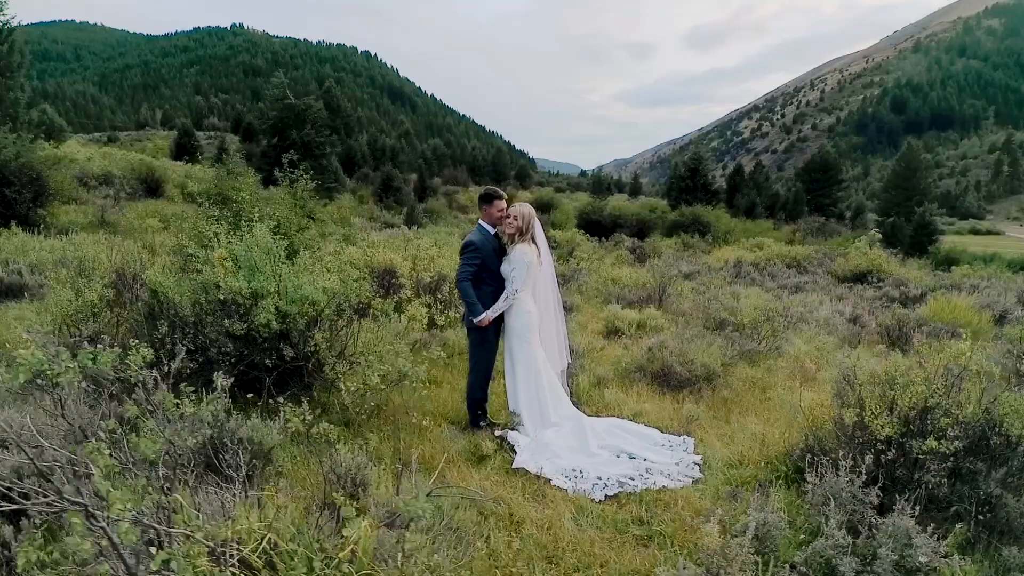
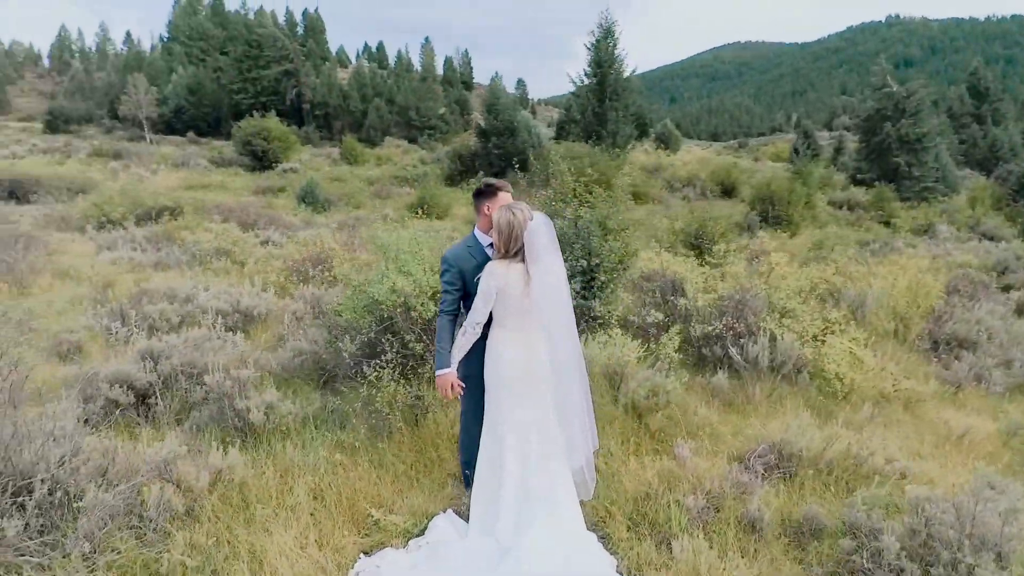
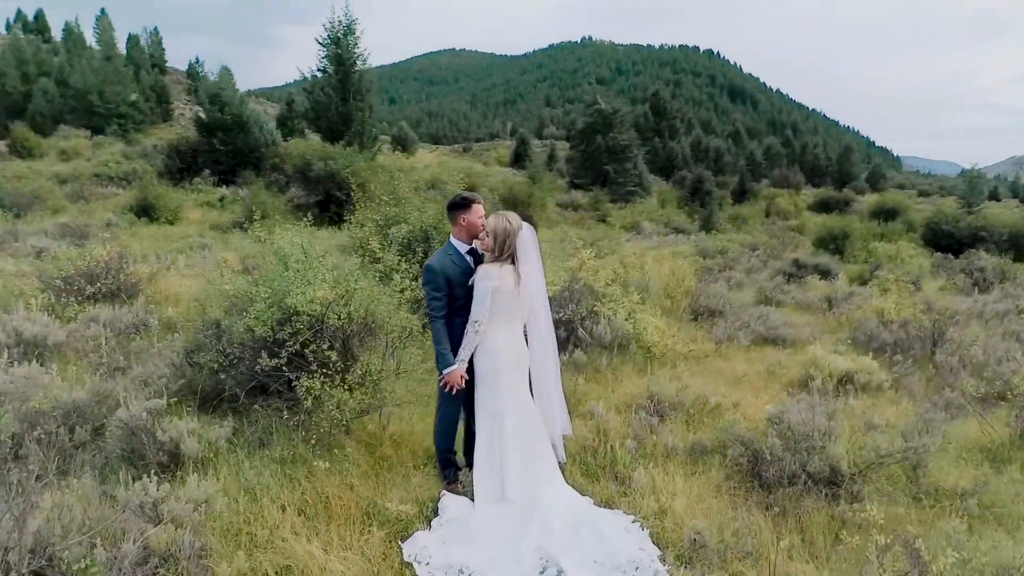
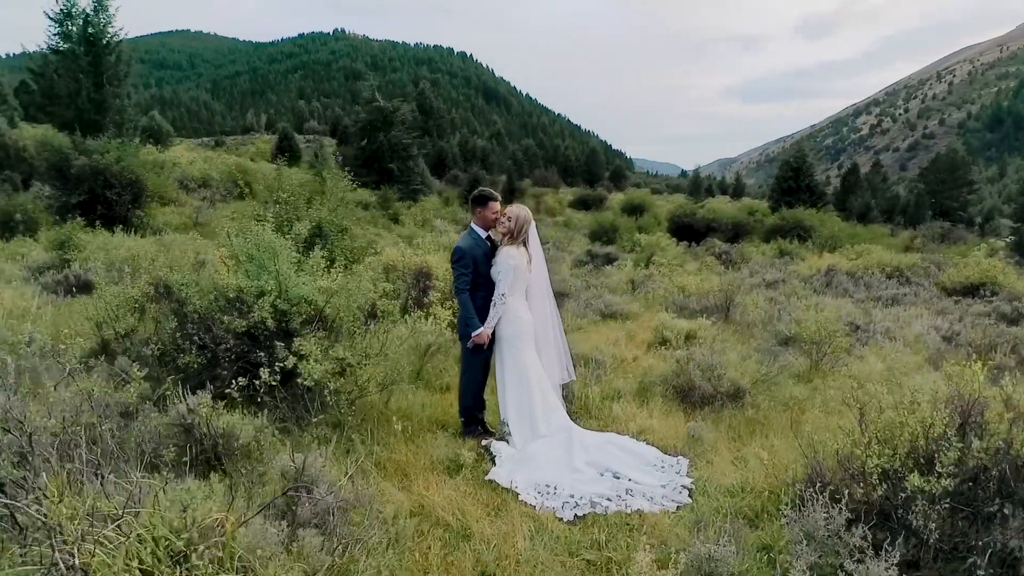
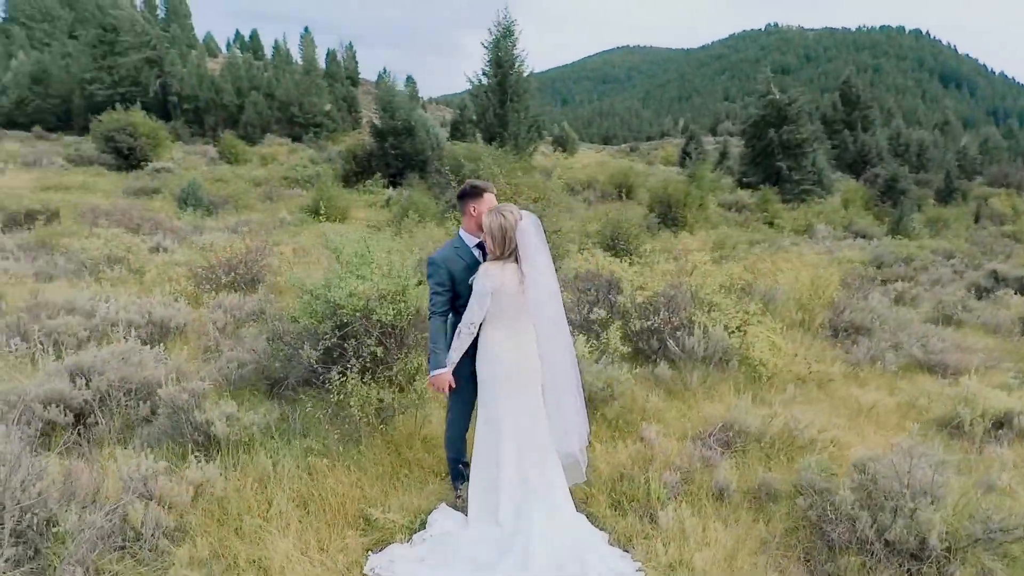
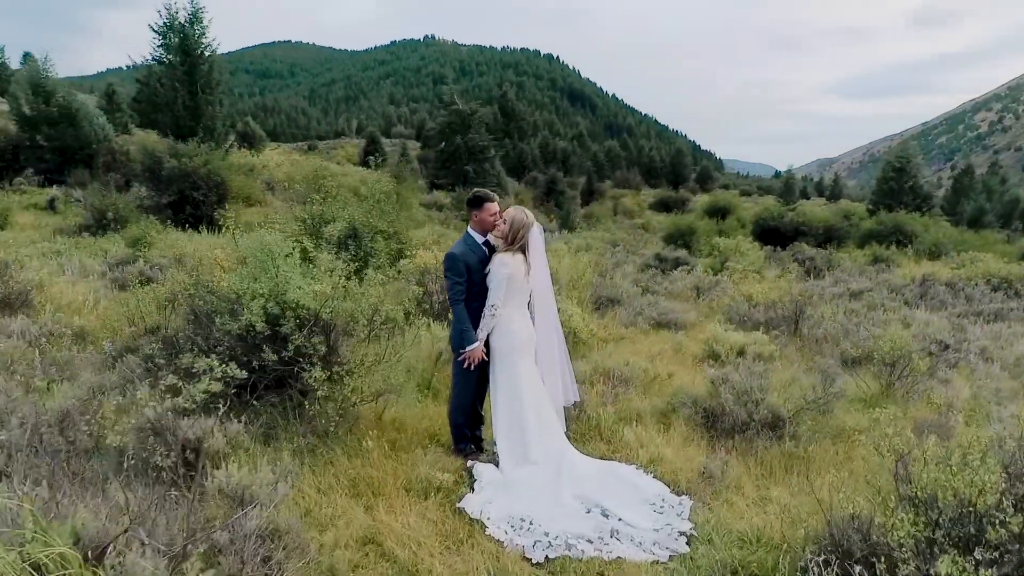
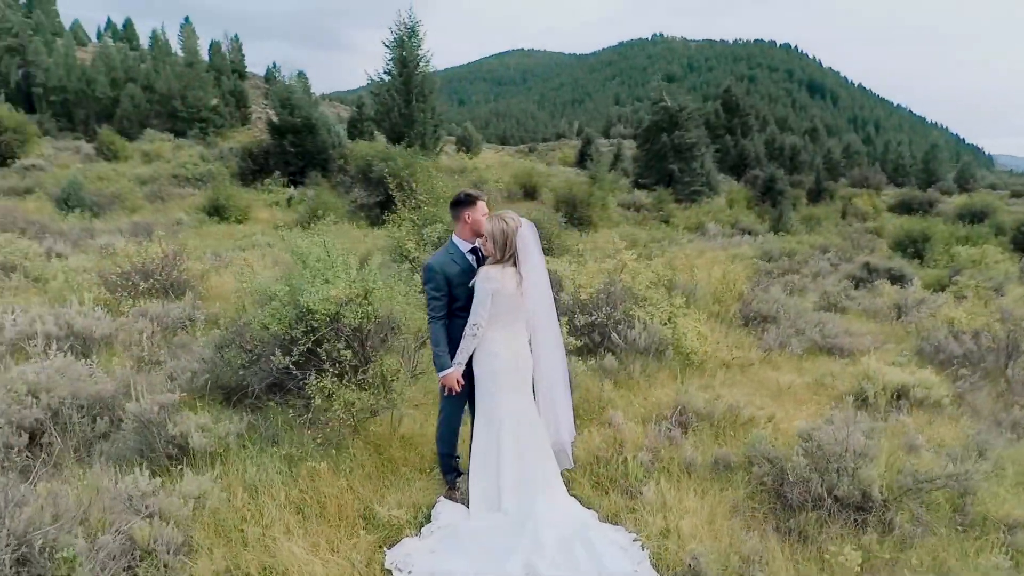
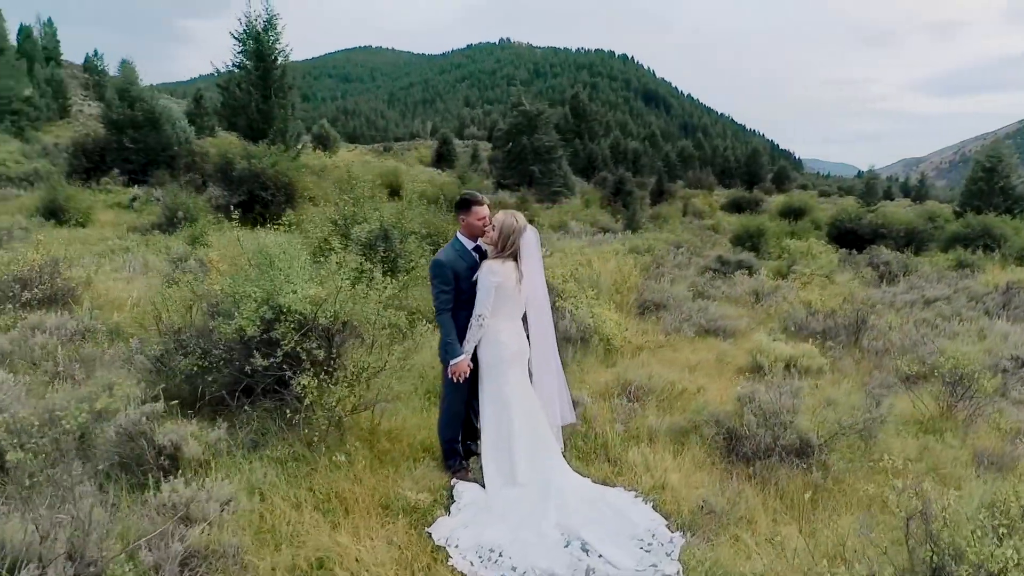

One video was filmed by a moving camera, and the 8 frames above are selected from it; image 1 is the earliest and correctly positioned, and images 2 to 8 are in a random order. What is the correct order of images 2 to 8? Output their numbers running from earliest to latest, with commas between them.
4, 6, 8, 3, 7, 5, 2
